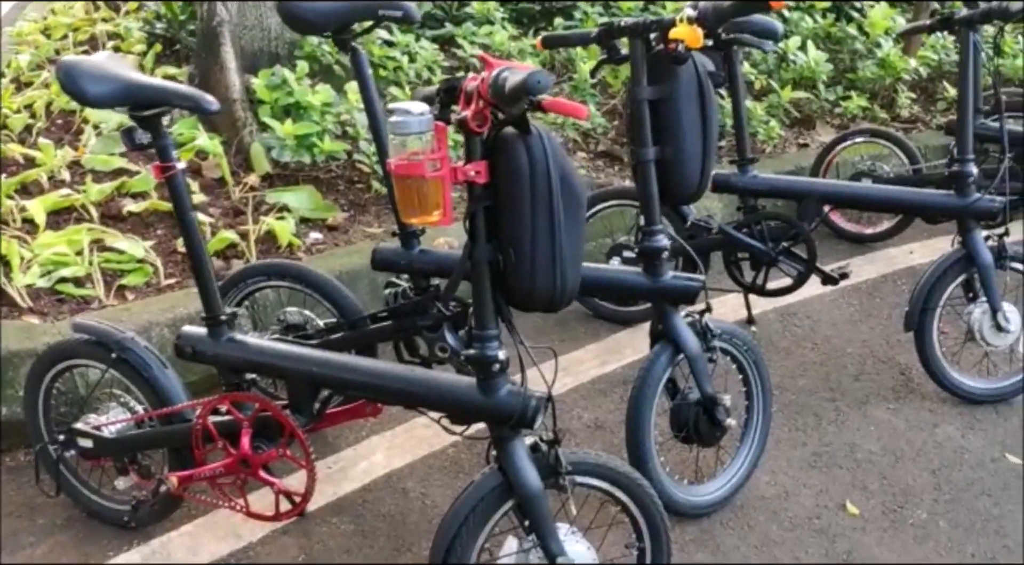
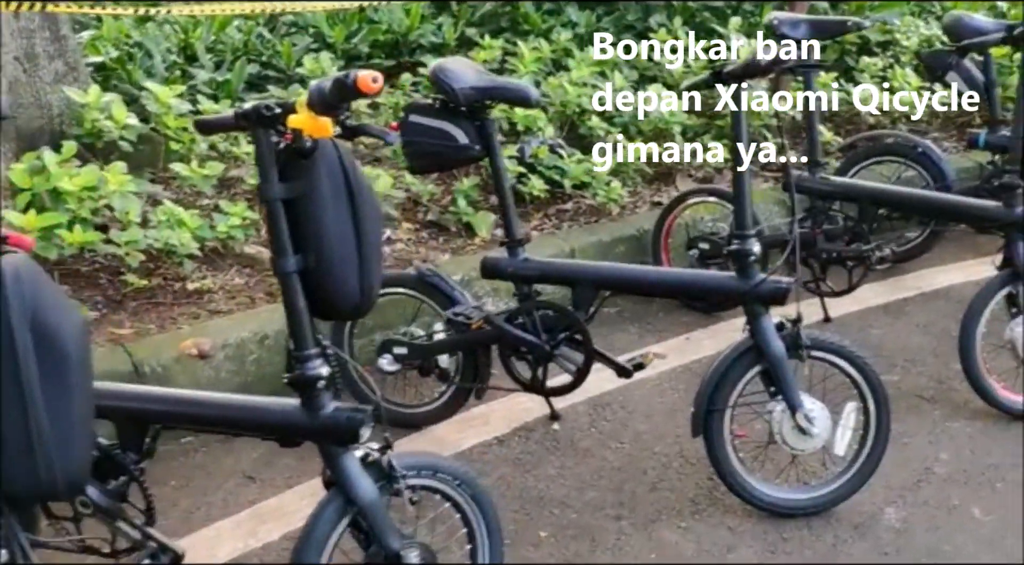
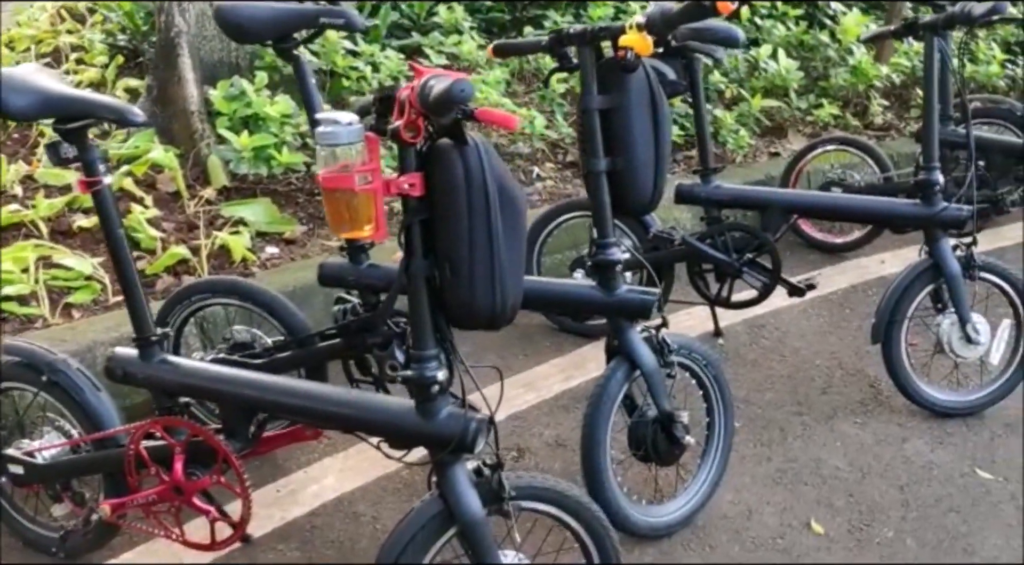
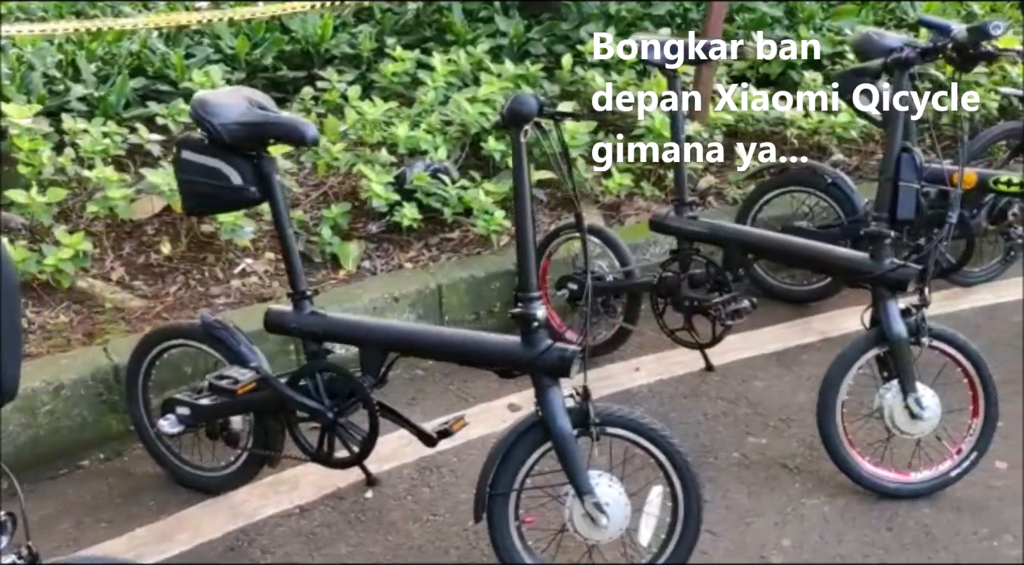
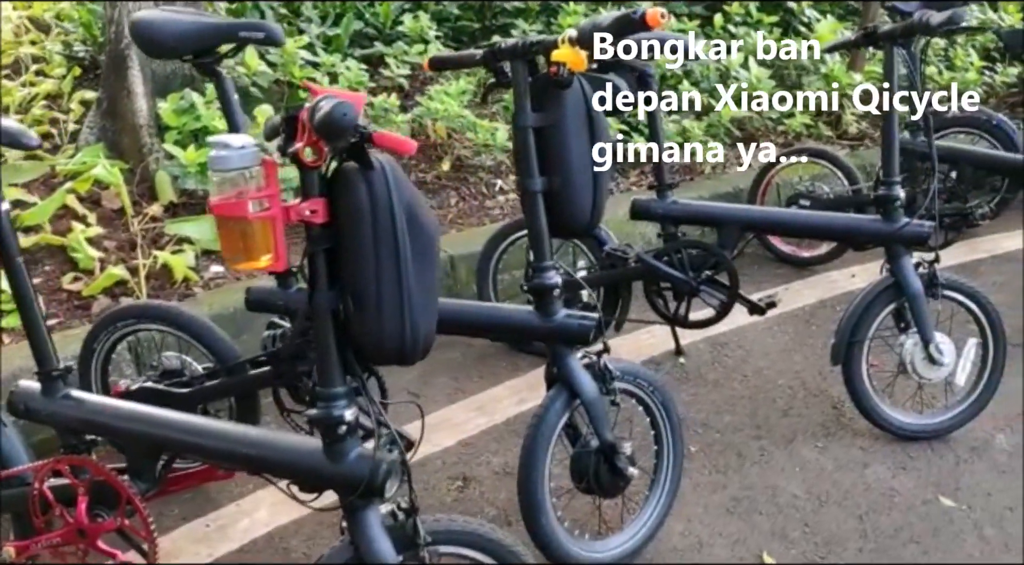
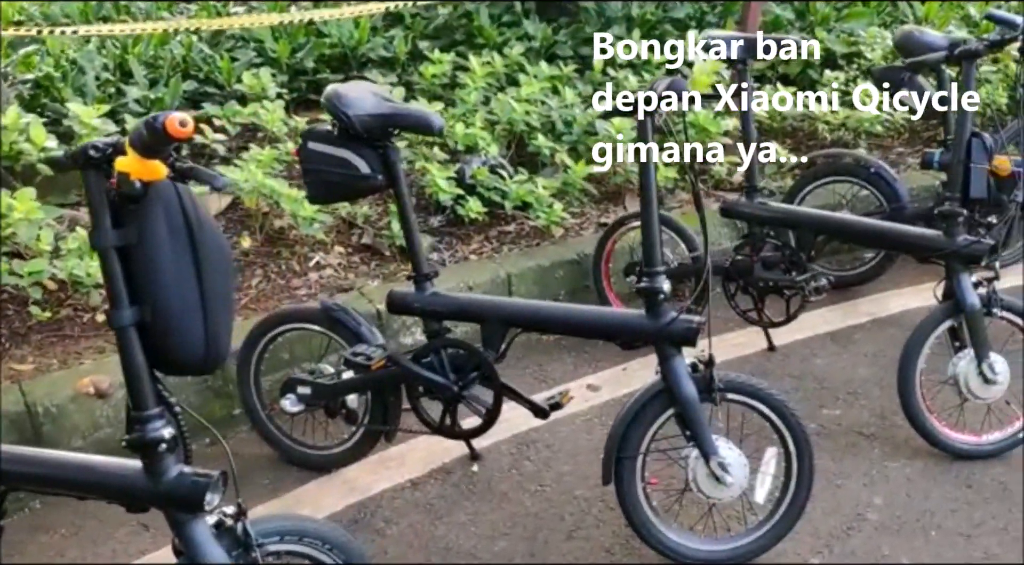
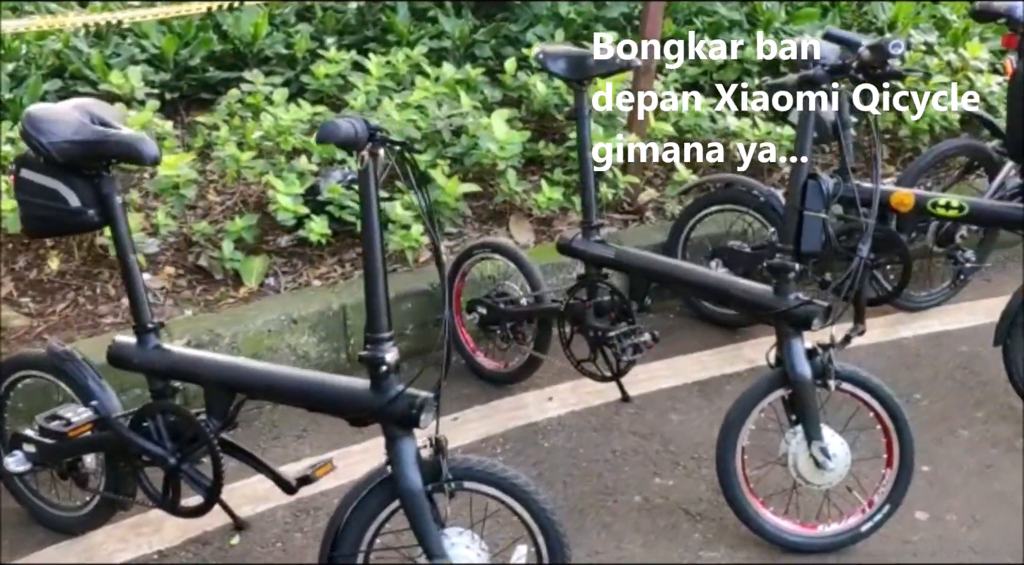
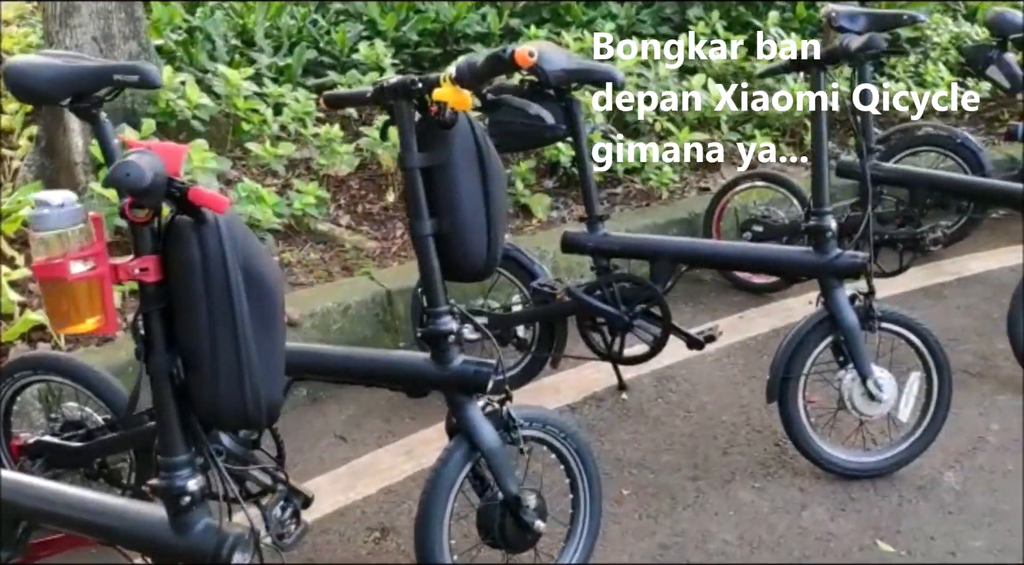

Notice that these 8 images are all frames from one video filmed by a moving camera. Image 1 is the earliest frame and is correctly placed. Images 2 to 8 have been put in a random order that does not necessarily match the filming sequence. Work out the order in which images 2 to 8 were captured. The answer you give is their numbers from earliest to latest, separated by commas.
3, 5, 8, 2, 6, 4, 7
